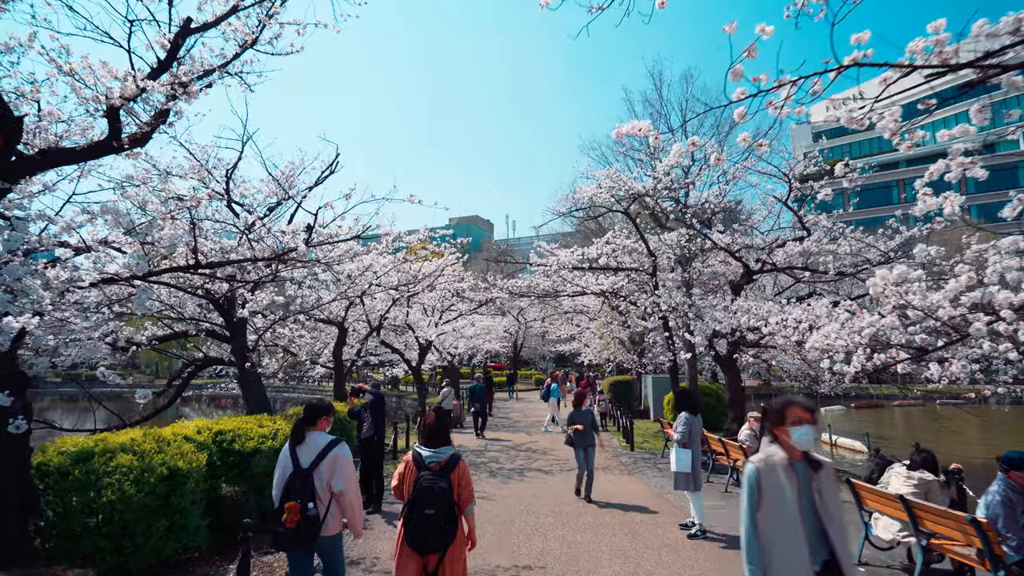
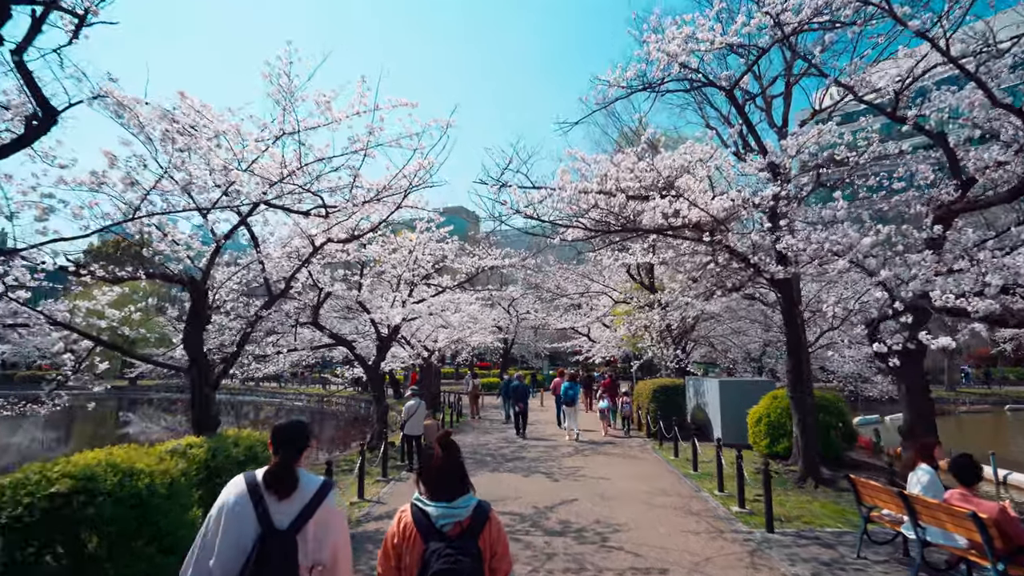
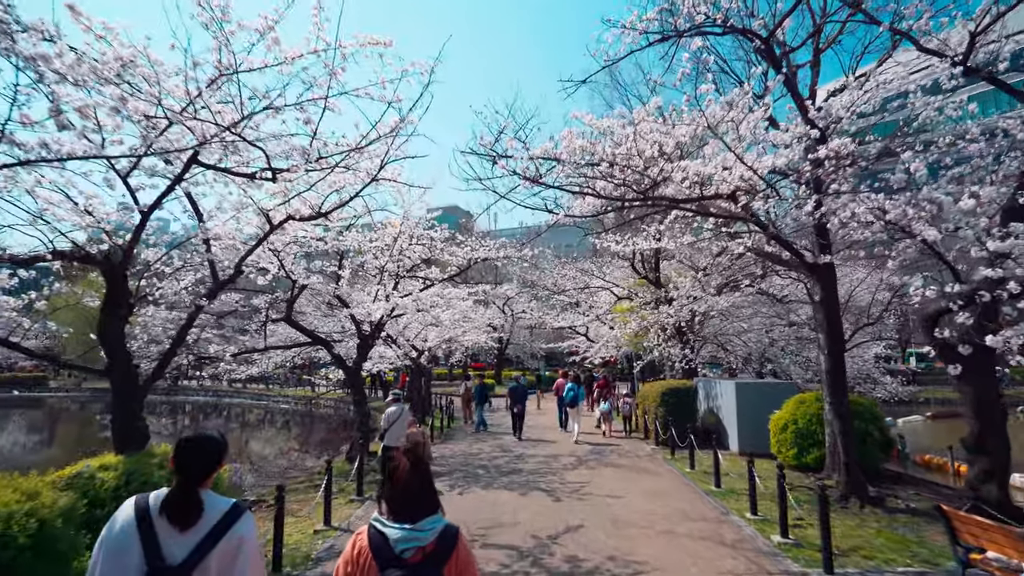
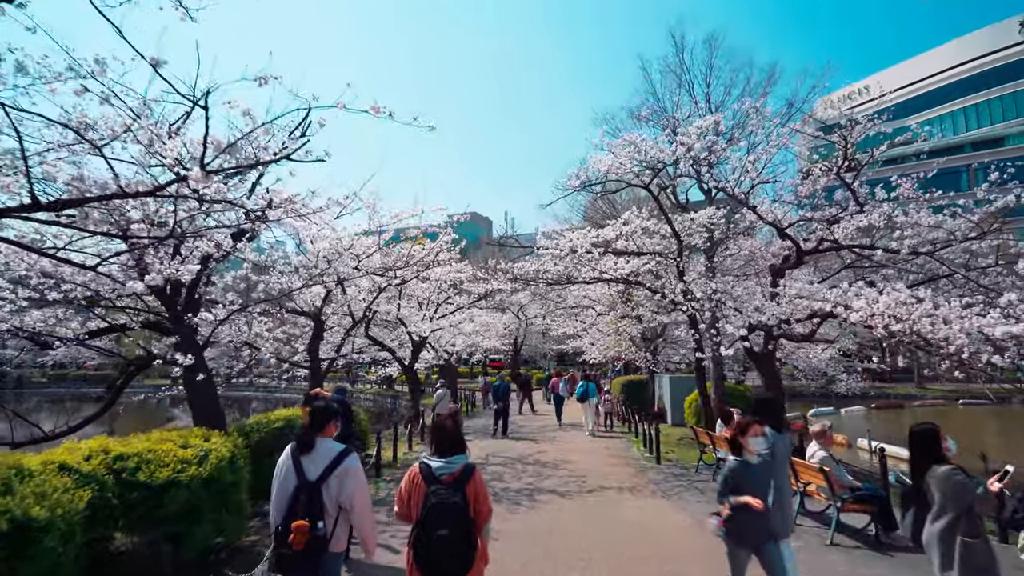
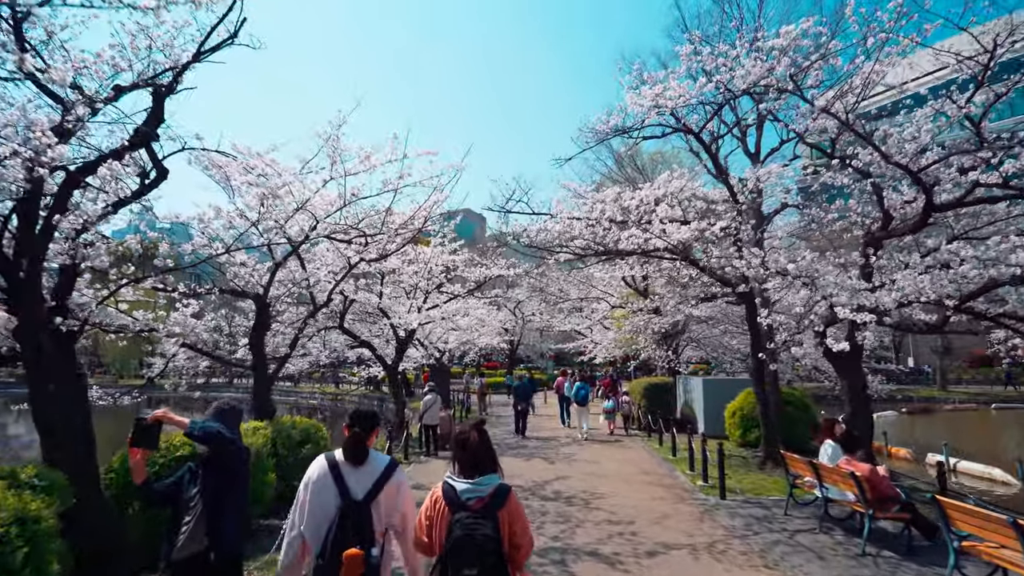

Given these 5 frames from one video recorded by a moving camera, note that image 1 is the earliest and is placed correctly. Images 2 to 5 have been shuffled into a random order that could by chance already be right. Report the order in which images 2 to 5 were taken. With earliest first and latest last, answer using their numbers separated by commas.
4, 5, 2, 3
